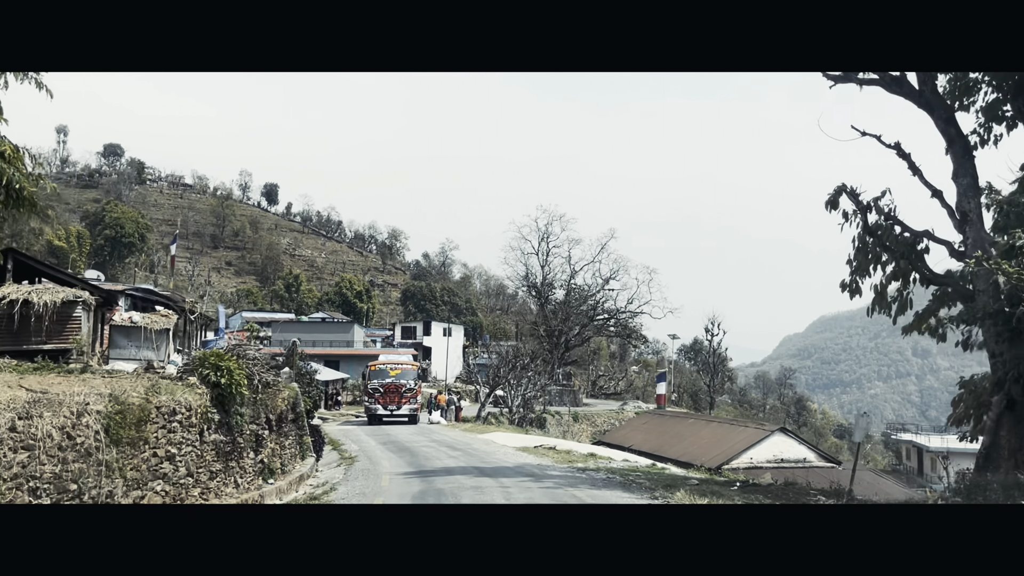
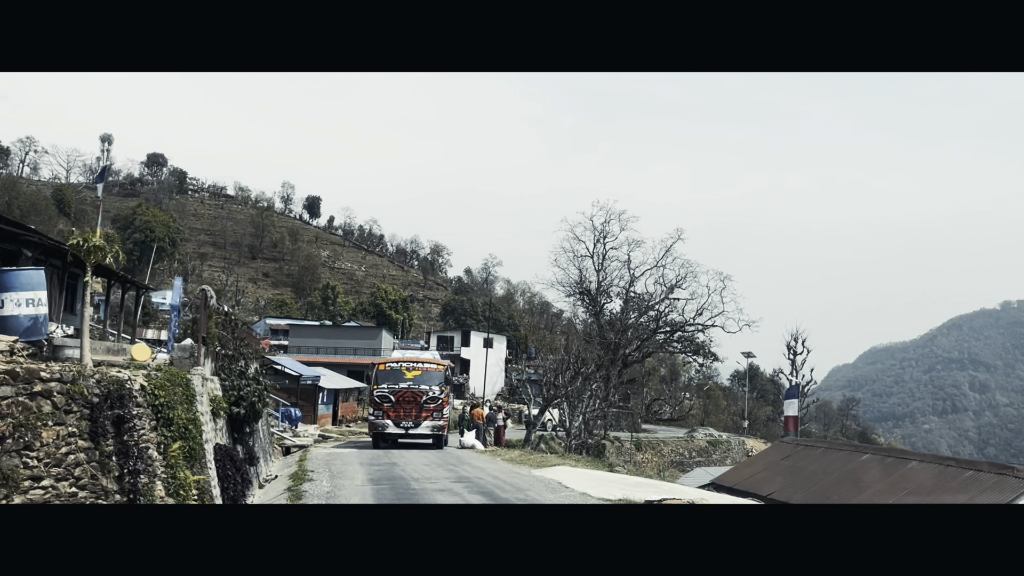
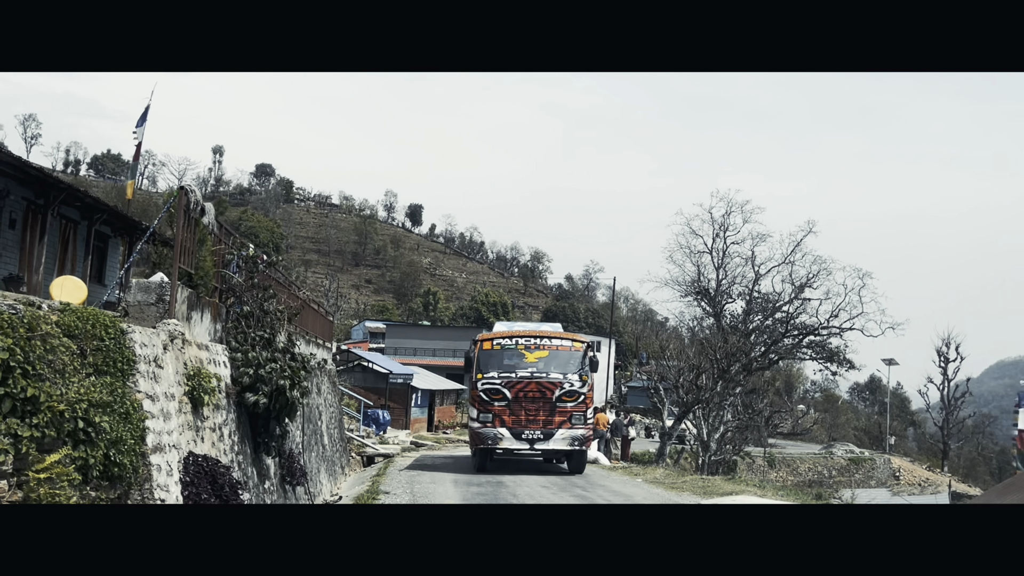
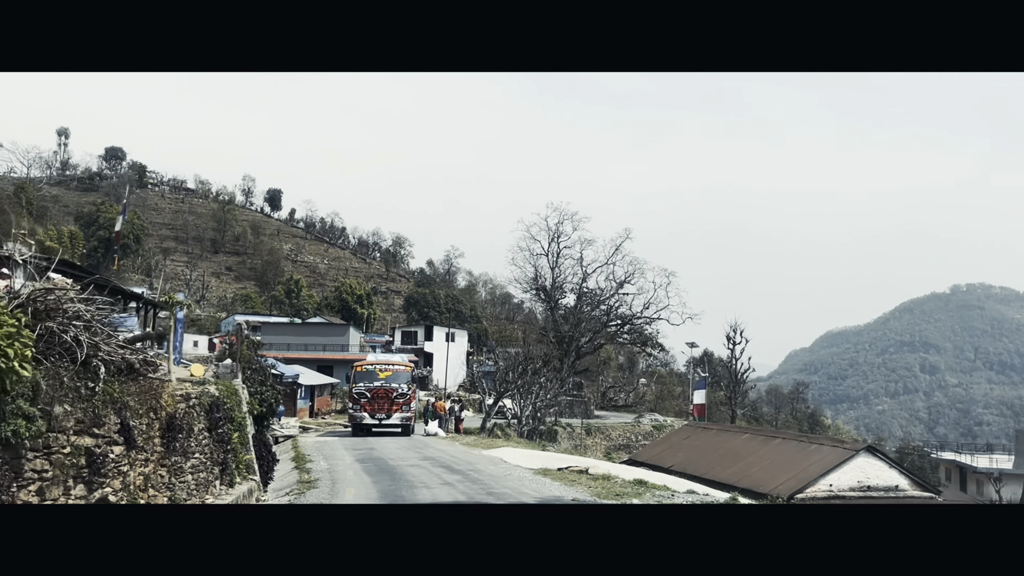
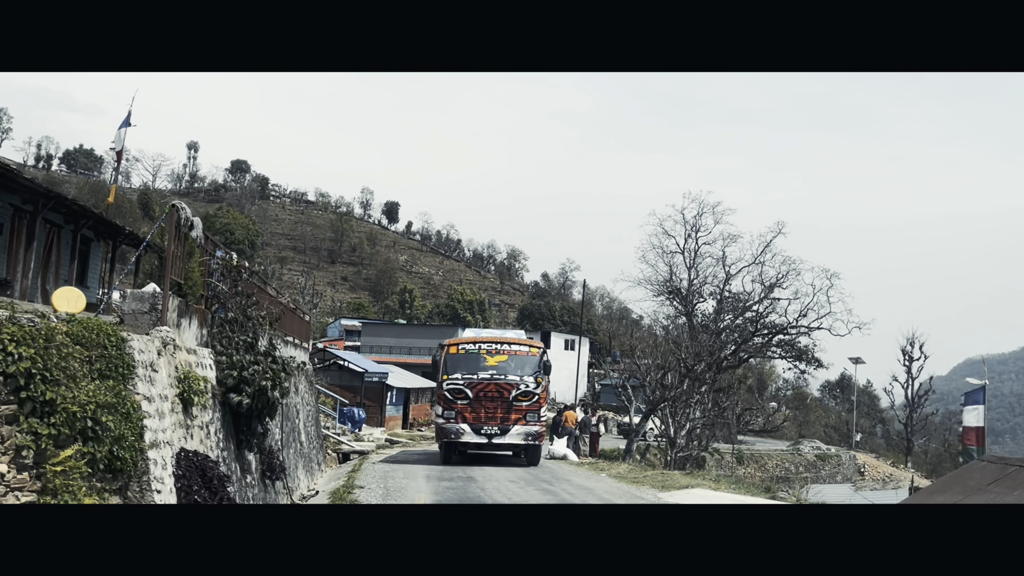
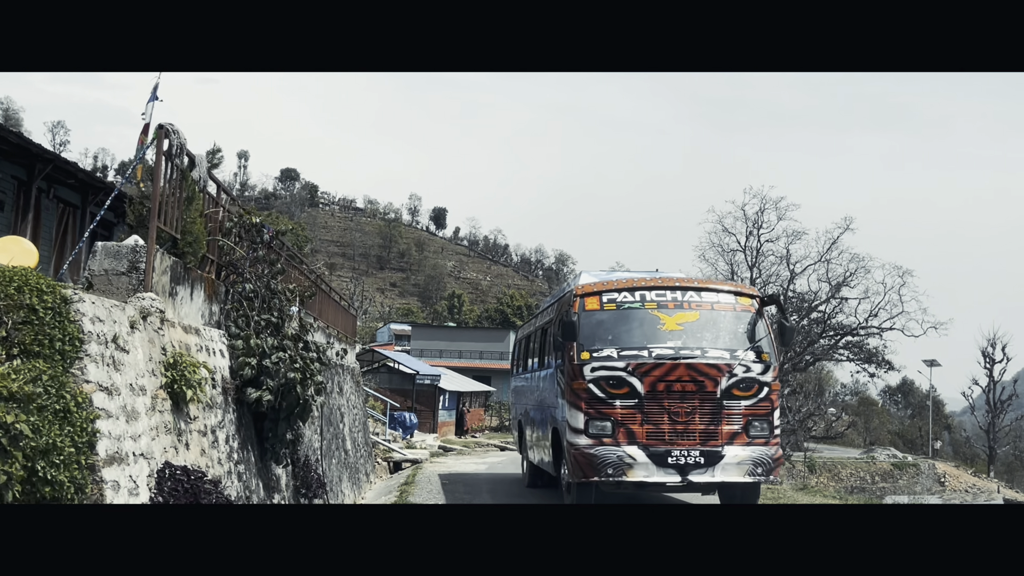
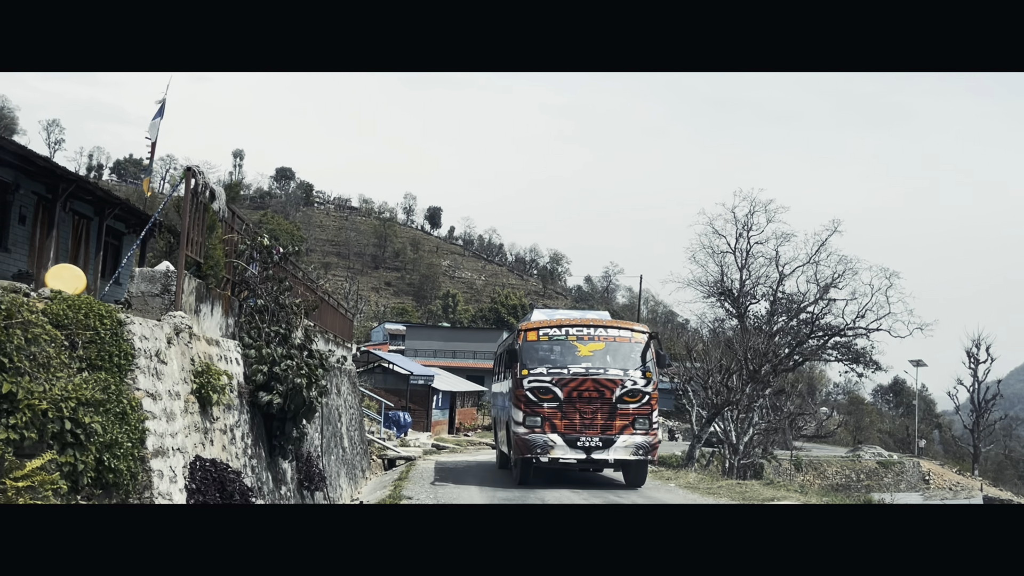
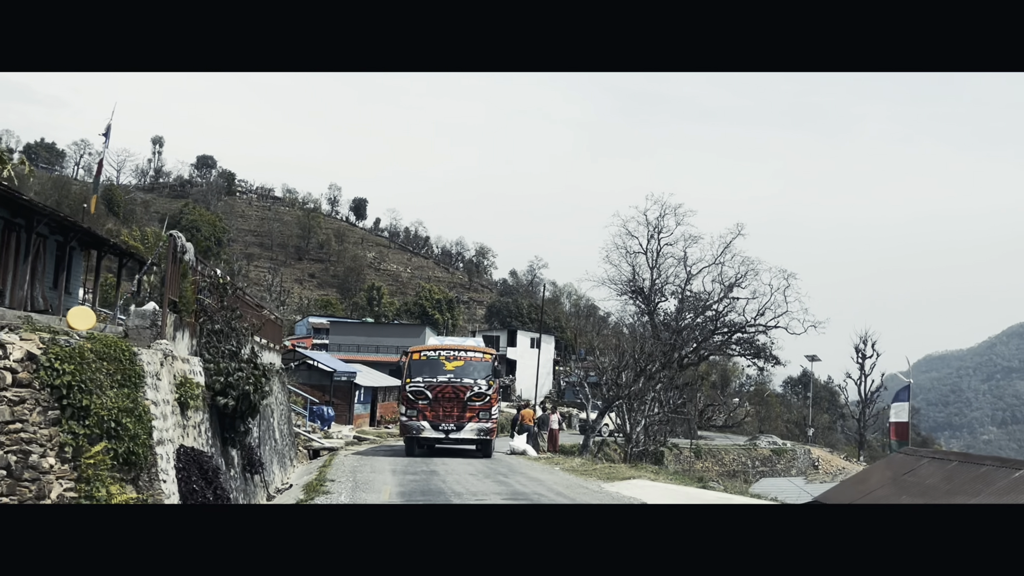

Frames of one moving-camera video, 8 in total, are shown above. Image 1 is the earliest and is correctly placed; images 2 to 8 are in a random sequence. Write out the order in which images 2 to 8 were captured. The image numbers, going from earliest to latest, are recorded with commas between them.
4, 2, 8, 5, 3, 7, 6
